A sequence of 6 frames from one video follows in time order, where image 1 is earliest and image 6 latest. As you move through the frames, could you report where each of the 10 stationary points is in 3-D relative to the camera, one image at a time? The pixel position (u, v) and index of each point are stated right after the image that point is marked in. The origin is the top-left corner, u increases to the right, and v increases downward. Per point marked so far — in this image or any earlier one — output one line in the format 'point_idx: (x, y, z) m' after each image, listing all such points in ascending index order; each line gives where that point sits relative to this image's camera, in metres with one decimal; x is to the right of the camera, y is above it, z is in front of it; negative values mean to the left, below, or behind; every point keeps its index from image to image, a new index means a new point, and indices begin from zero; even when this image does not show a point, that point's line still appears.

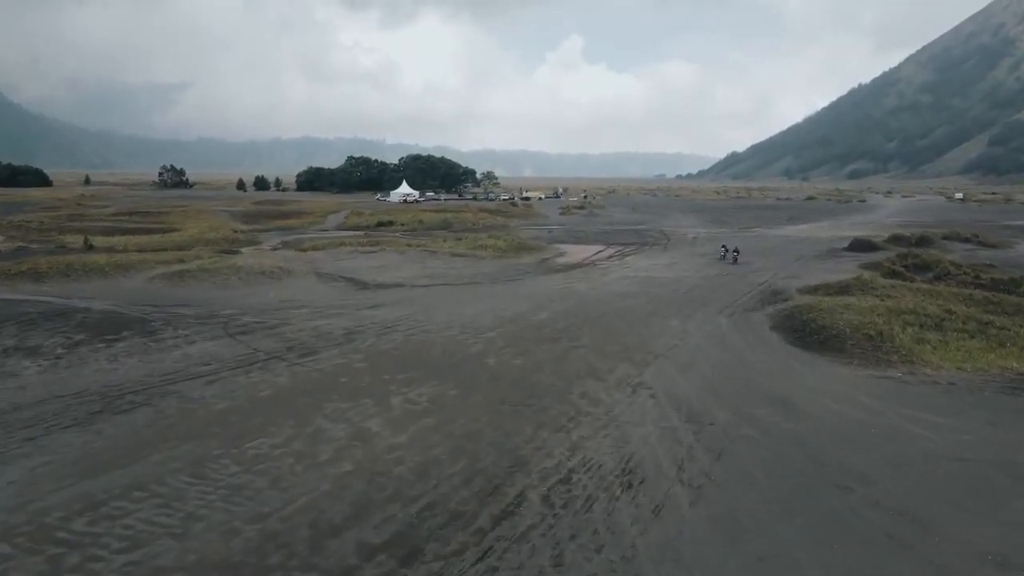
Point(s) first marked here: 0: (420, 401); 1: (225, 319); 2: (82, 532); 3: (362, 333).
0: (-1.1, -1.3, +12.3) m
1: (-5.2, -0.6, +18.9) m
2: (-3.1, -1.8, +7.7) m
3: (-2.5, -0.8, +17.5) m
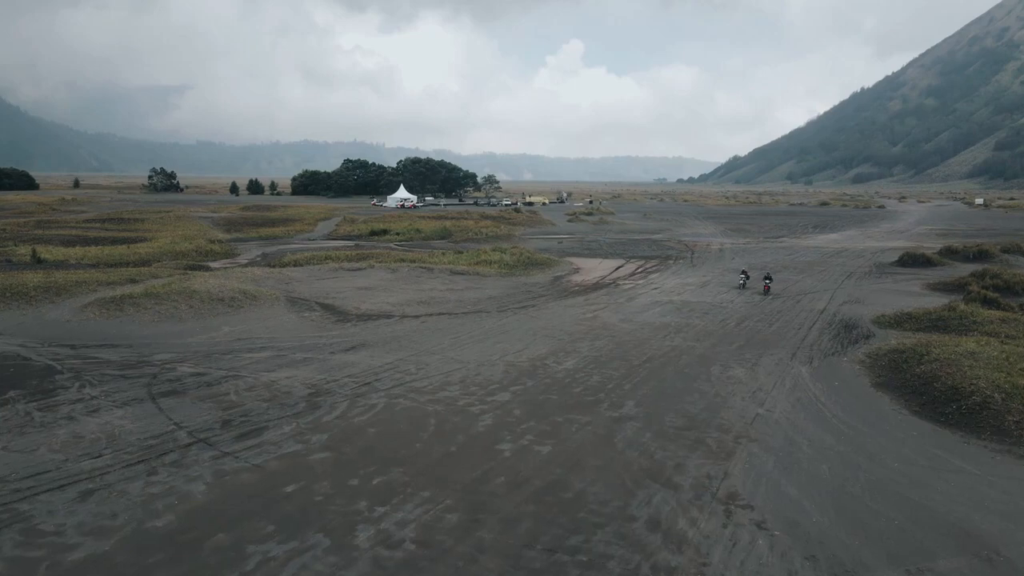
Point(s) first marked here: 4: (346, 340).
0: (-0.8, -1.9, +7.8) m
1: (-4.9, -1.1, +14.4) m
2: (-2.9, -2.3, +3.2) m
3: (-2.3, -1.3, +13.1) m
4: (-2.7, -0.9, +17.2) m
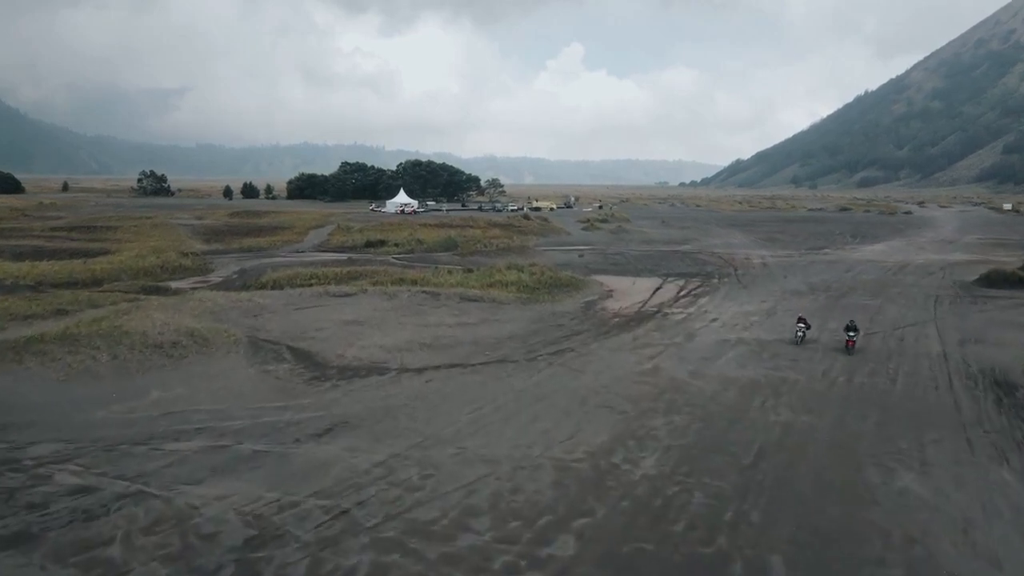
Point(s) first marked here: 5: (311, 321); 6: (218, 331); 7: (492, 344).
0: (-0.3, -2.5, +2.7) m
1: (-4.4, -1.7, +9.3) m
2: (-2.4, -2.9, -1.9) m
3: (-1.8, -1.9, +8.0) m
4: (-2.2, -1.5, +12.1) m
5: (-3.7, -0.6, +19.4) m
6: (-4.8, -0.7, +17.2) m
7: (-0.3, -0.9, +17.4) m
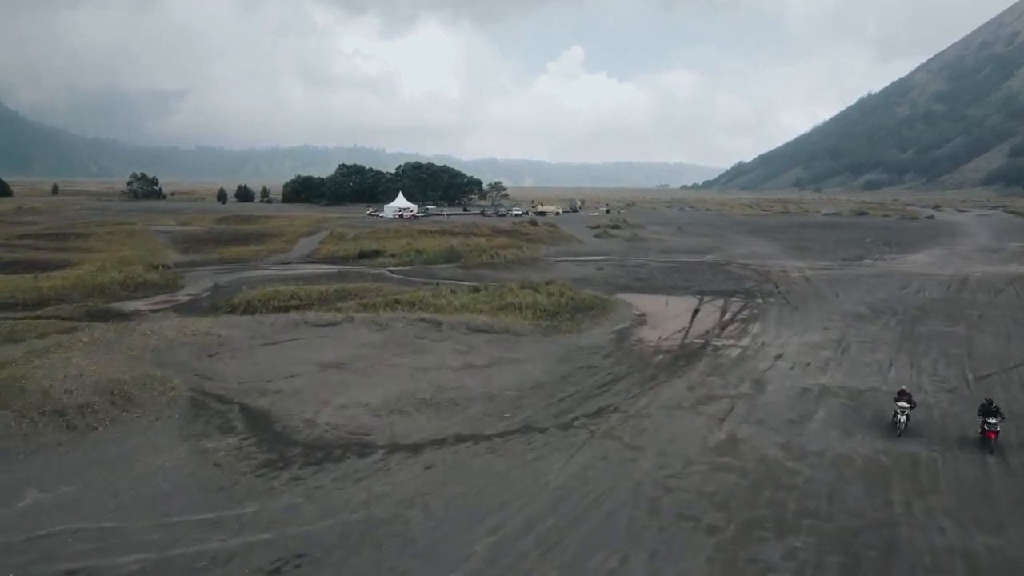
0: (0.0, -2.9, -1.4) m
1: (-4.1, -2.2, +5.2) m
2: (-2.1, -3.3, -6.0) m
3: (-1.4, -2.4, +3.9) m
4: (-1.9, -1.9, +8.1) m
5: (-3.4, -1.1, +15.3) m
6: (-4.5, -1.2, +13.1) m
7: (0.0, -1.4, +13.4) m
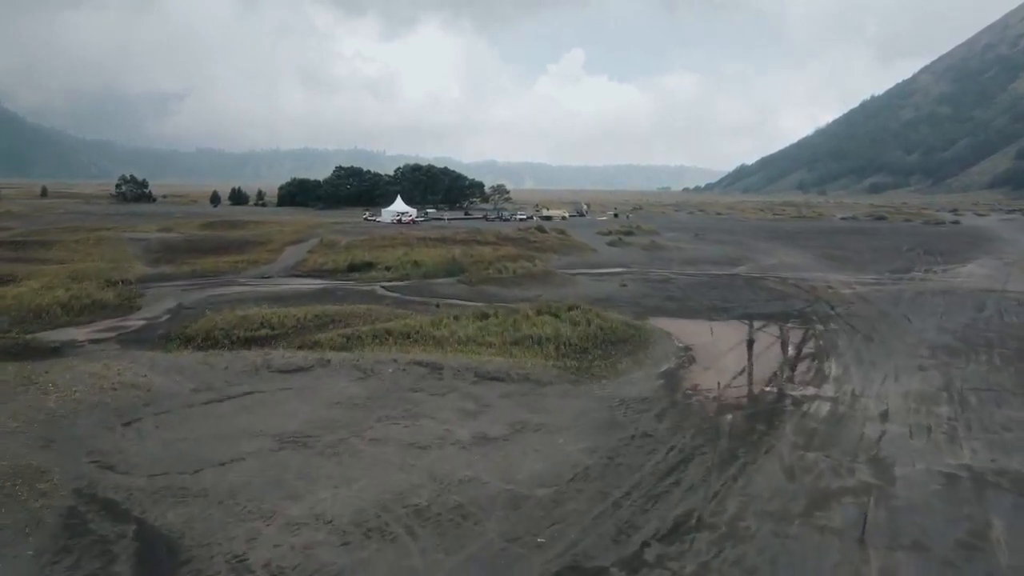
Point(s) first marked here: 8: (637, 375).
0: (+0.3, -3.4, -5.6) m
1: (-3.8, -2.7, +1.0) m
2: (-1.8, -3.7, -10.2) m
3: (-1.1, -2.8, -0.3) m
4: (-1.6, -2.4, +3.8) m
5: (-3.1, -1.6, +11.1) m
6: (-4.2, -1.7, +8.9) m
7: (+0.3, -1.9, +9.1) m
8: (+1.9, -1.3, +16.0) m
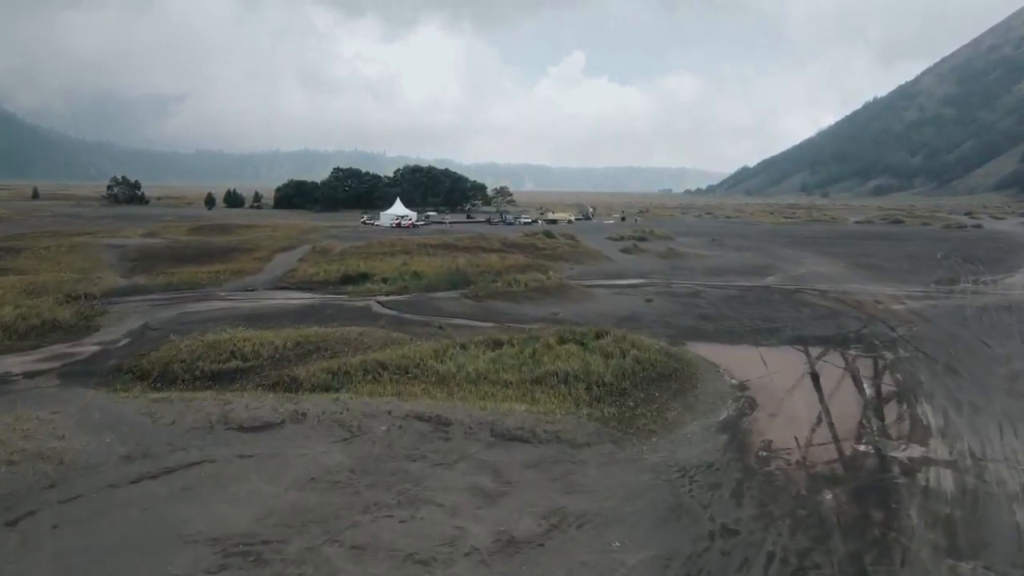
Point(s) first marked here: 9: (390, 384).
0: (+0.6, -3.7, -8.8) m
1: (-3.5, -3.0, -2.2) m
2: (-1.5, -4.1, -13.5) m
3: (-0.8, -3.2, -3.6) m
4: (-1.3, -2.8, +0.6) m
5: (-2.8, -1.9, +7.8) m
6: (-3.9, -2.0, +5.7) m
7: (+0.6, -2.2, +5.9) m
8: (+2.2, -1.7, +12.7) m
9: (-1.8, -1.4, +15.2) m
